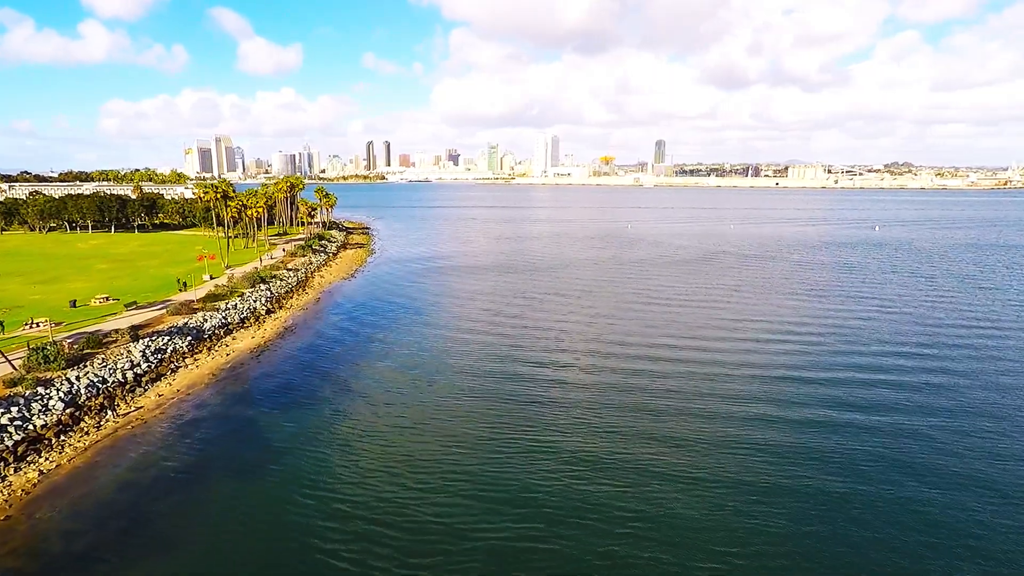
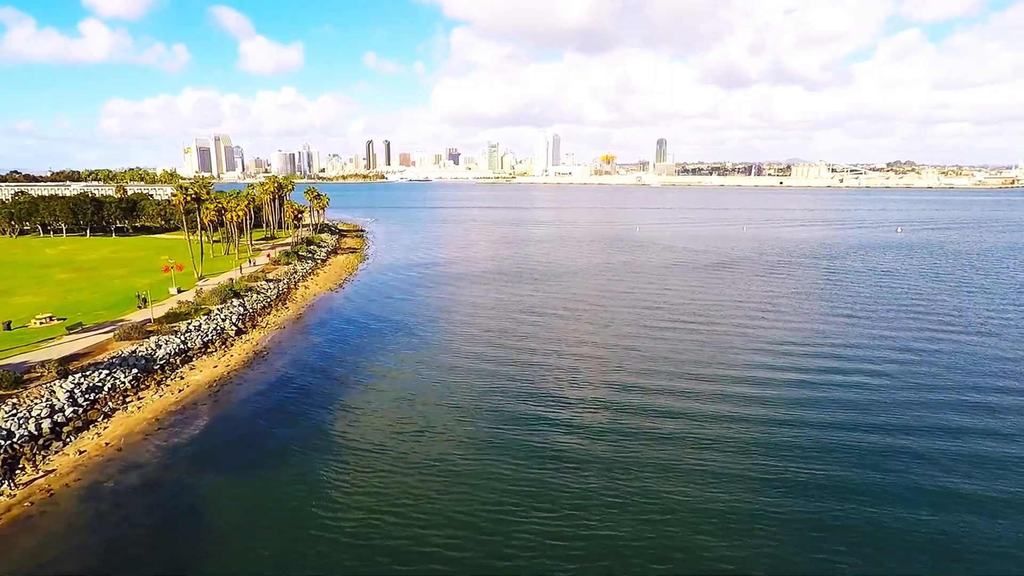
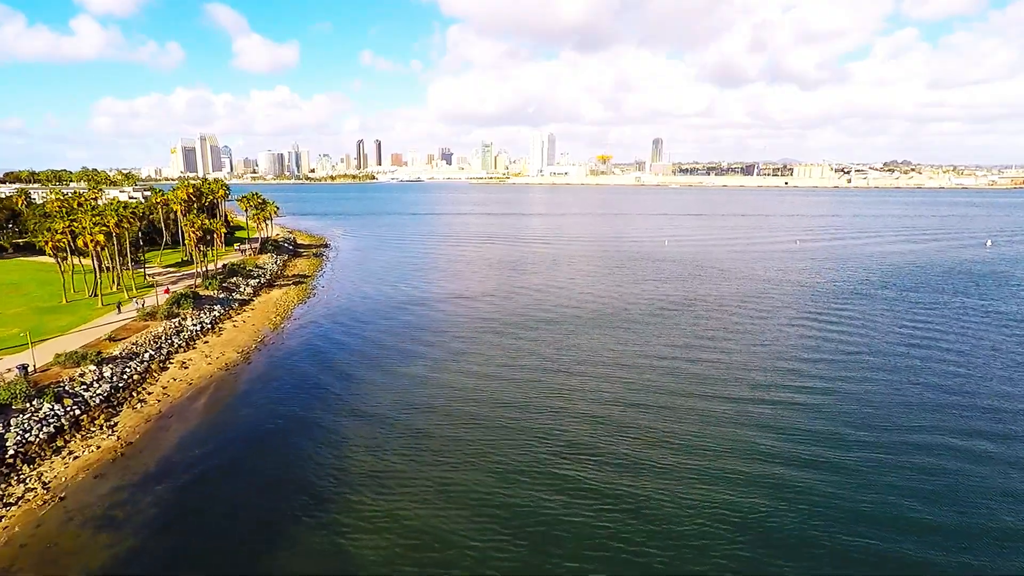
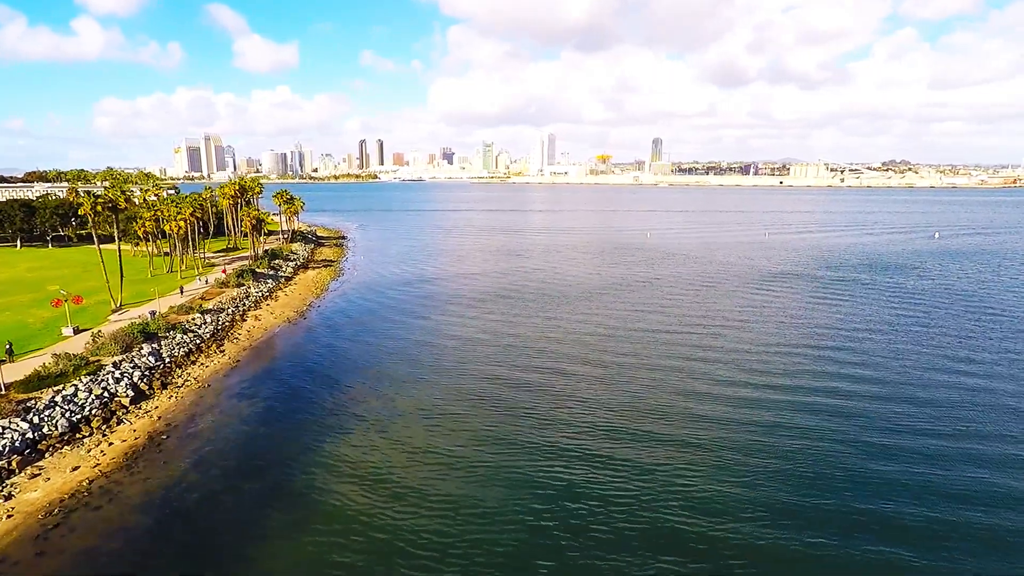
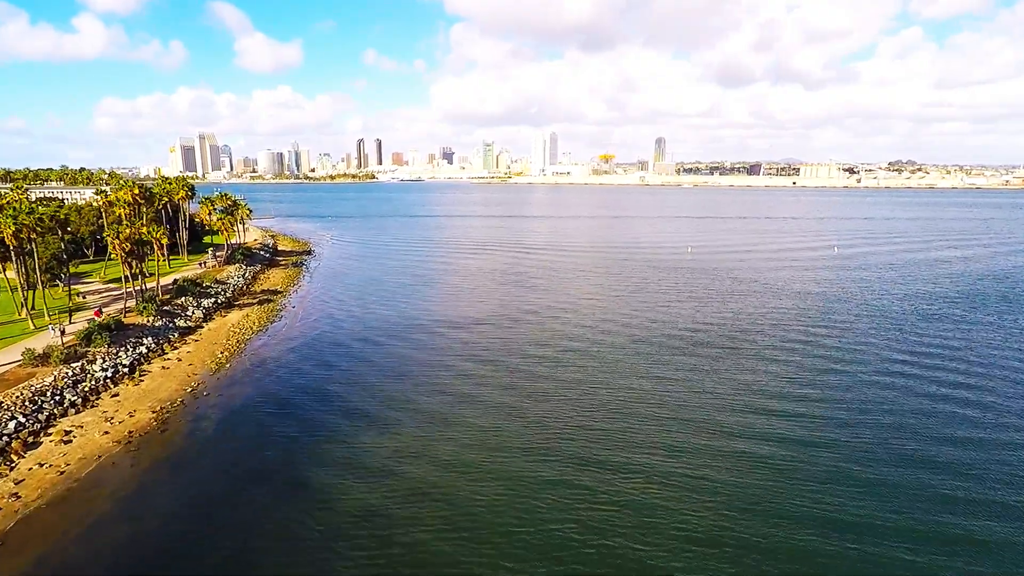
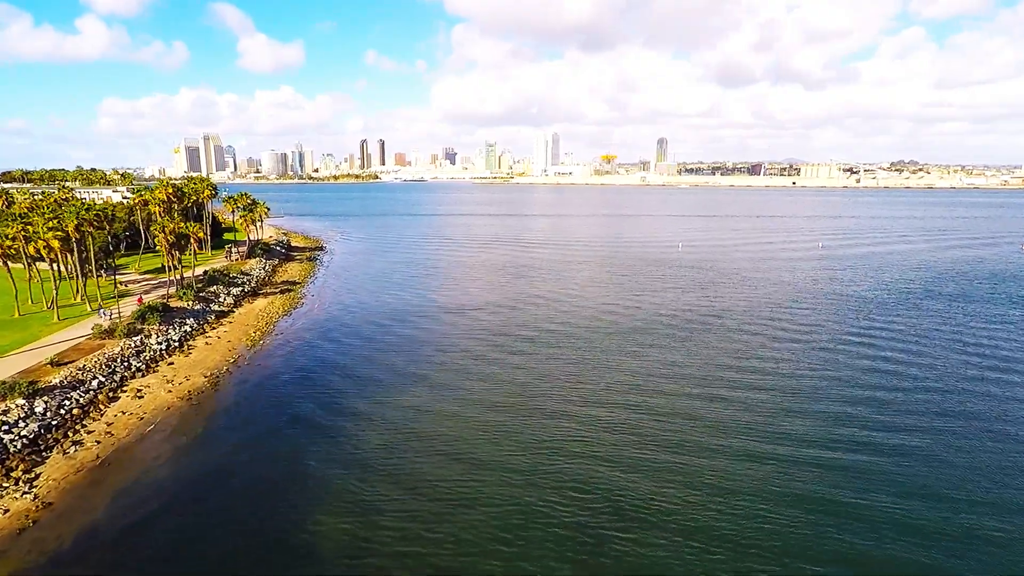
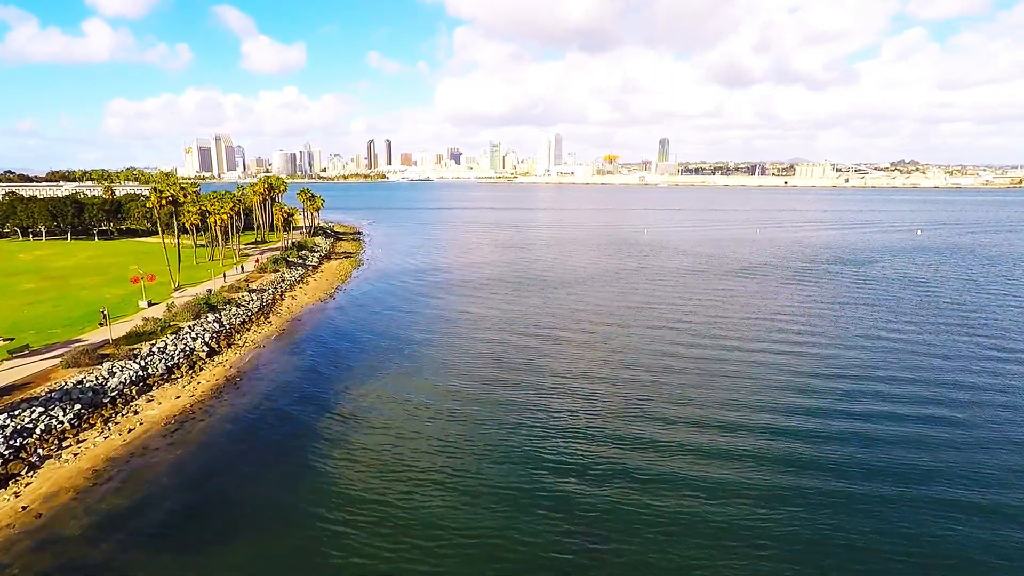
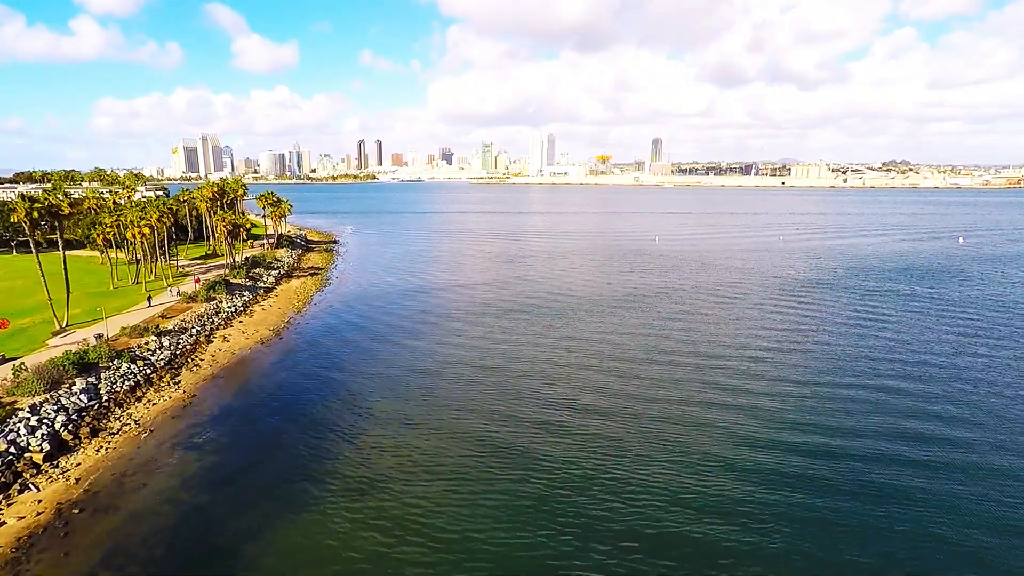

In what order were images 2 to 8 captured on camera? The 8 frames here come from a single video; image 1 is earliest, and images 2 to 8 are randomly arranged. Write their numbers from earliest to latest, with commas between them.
2, 7, 4, 8, 3, 6, 5
